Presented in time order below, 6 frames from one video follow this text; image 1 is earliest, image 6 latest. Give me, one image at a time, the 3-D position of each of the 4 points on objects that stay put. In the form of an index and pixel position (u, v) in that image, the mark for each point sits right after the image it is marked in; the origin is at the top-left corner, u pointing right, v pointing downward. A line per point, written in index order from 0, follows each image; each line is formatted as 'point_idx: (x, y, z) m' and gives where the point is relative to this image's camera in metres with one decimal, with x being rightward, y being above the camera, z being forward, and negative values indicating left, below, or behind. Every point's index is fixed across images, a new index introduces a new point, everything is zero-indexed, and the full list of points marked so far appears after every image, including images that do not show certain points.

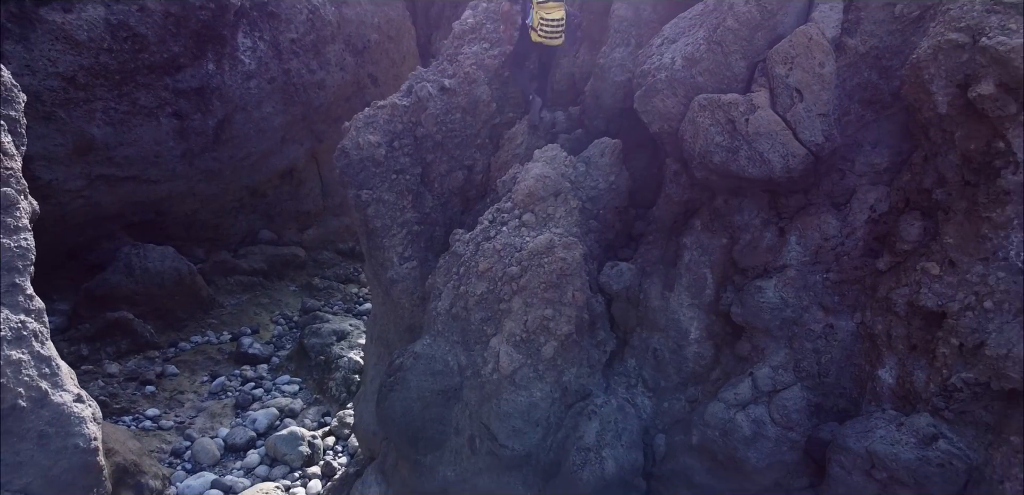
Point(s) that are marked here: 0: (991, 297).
0: (+1.4, -0.1, +2.1) m
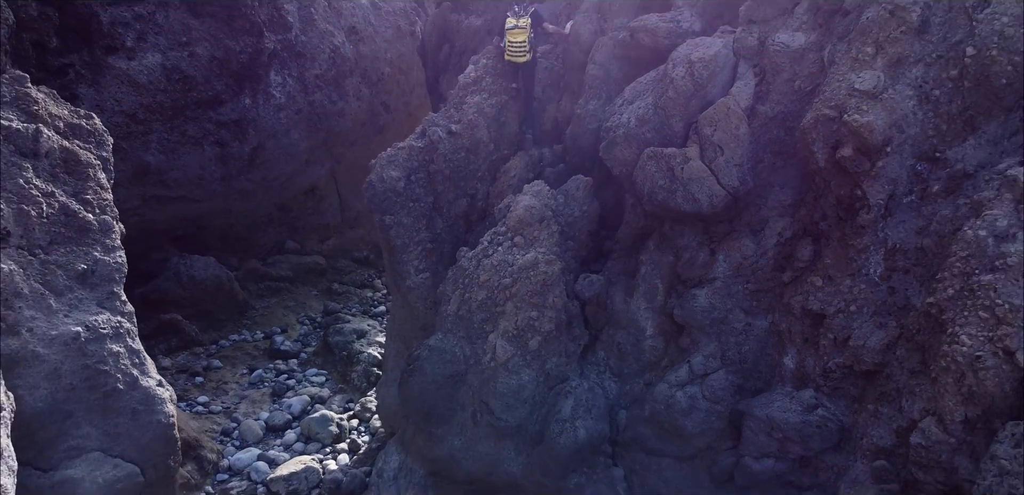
0: (+1.3, -0.2, +2.8) m
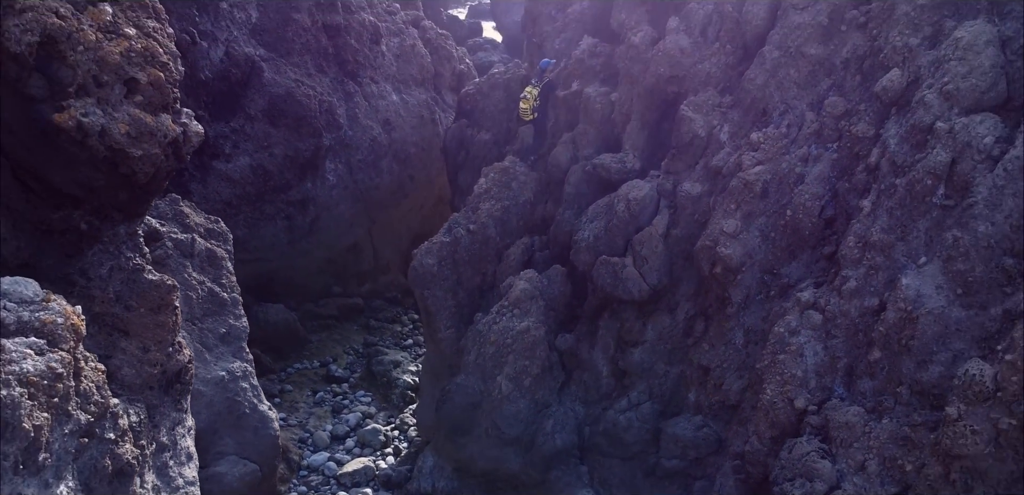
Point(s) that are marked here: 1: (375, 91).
0: (+1.3, -0.7, +4.6) m
1: (-1.6, +1.8, +8.3) m
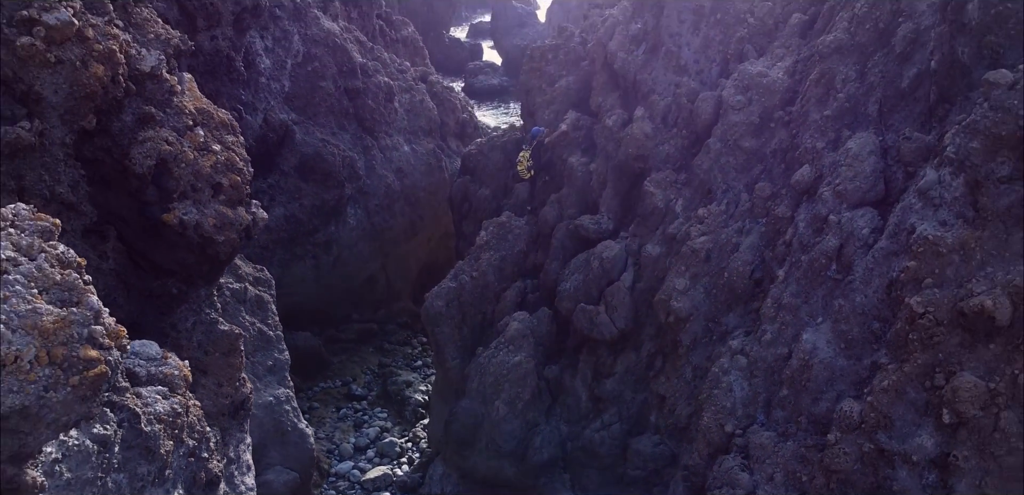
0: (+1.3, -1.1, +5.8) m
1: (-1.6, +1.4, +9.4) m
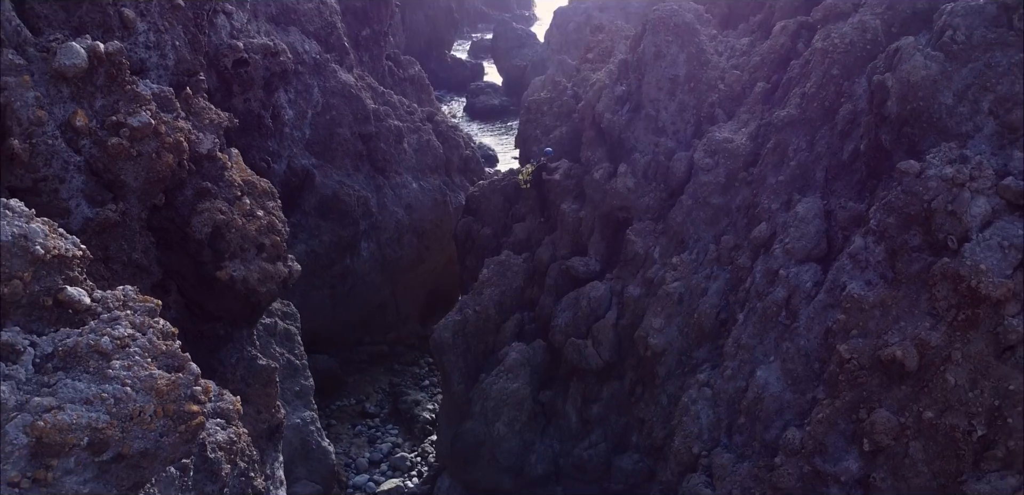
0: (+1.3, -1.5, +6.6) m
1: (-1.6, +0.9, +10.3) m
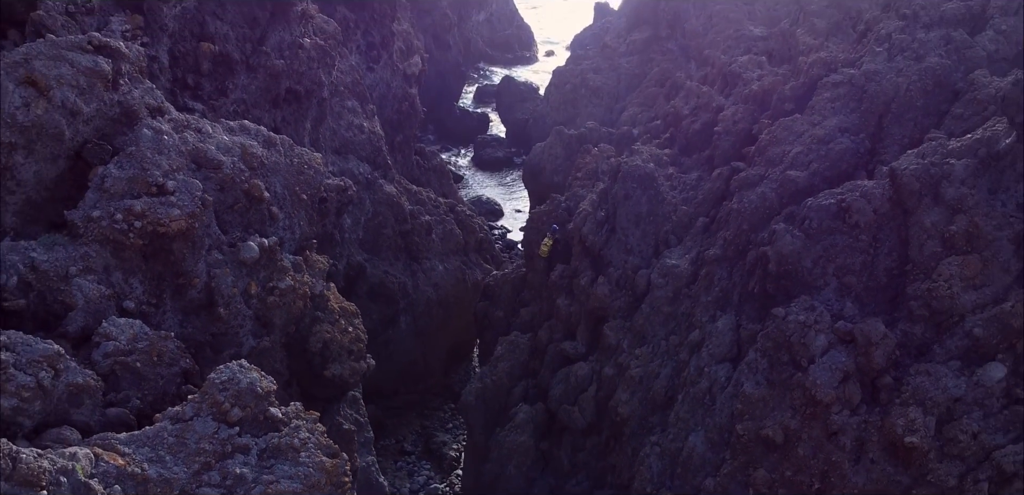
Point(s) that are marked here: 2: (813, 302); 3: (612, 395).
0: (+1.4, -2.8, +9.3) m
1: (-1.5, -0.3, +13.0) m
2: (+3.2, -0.6, +7.6) m
3: (+1.3, -1.9, +9.5) m
